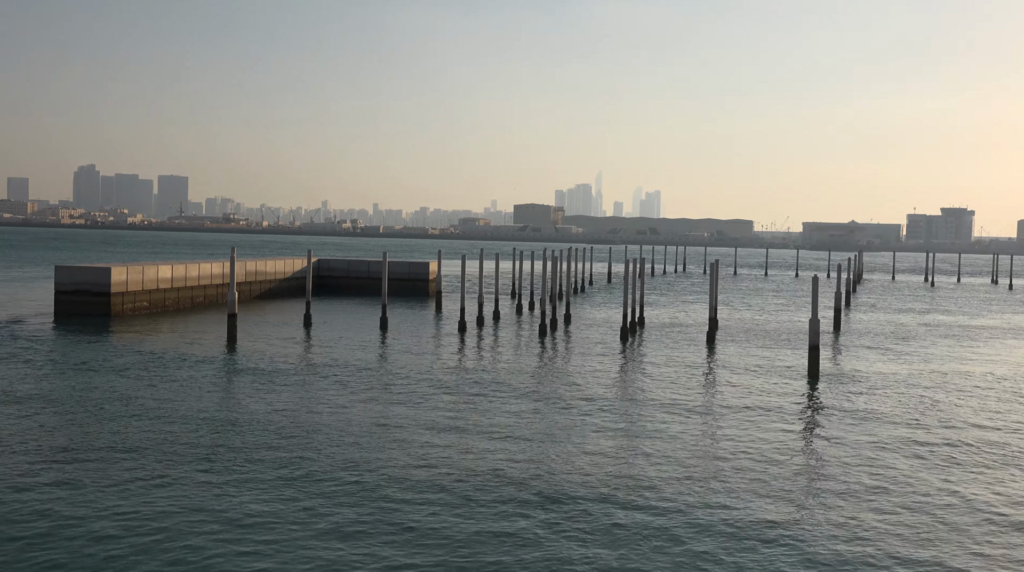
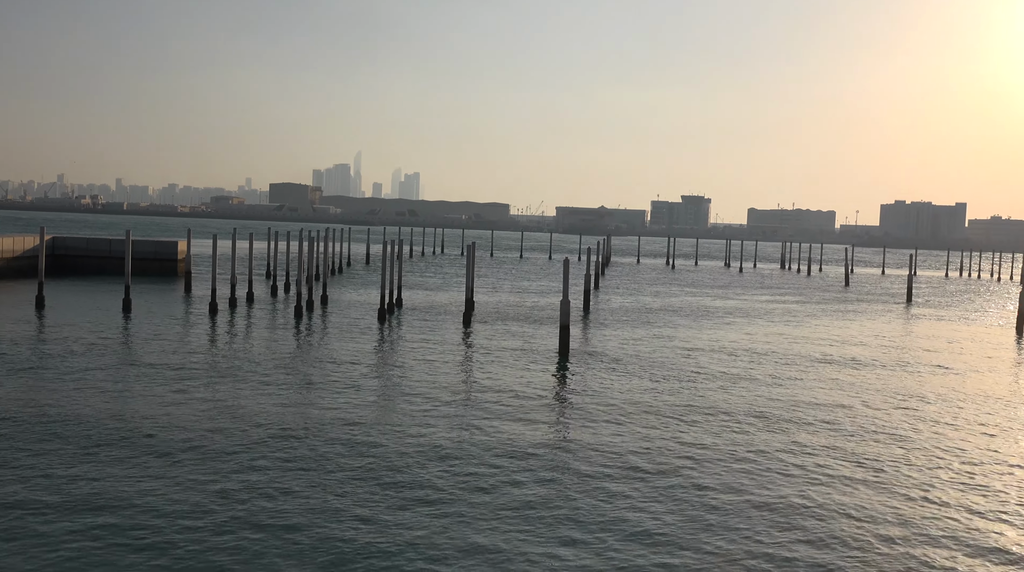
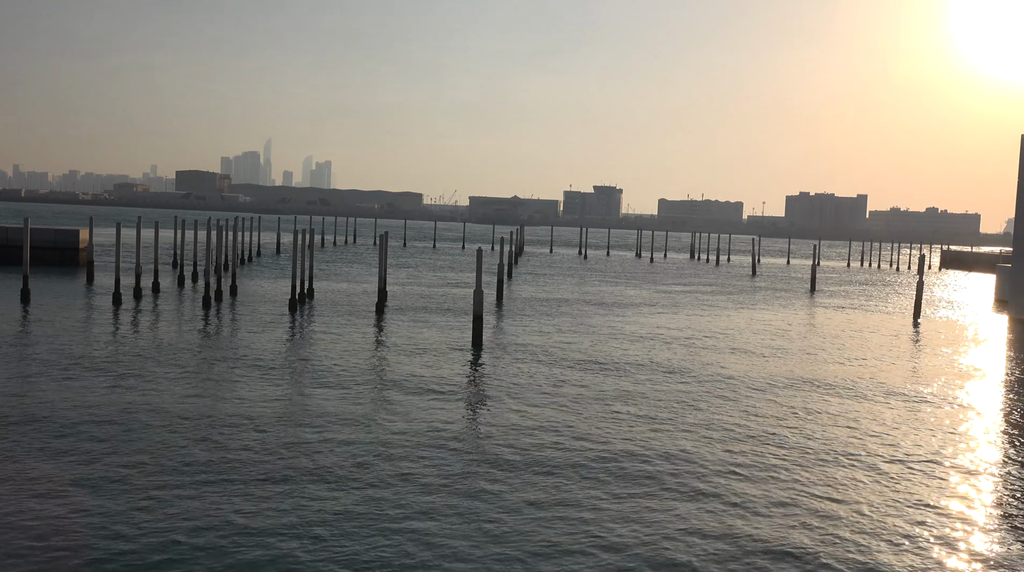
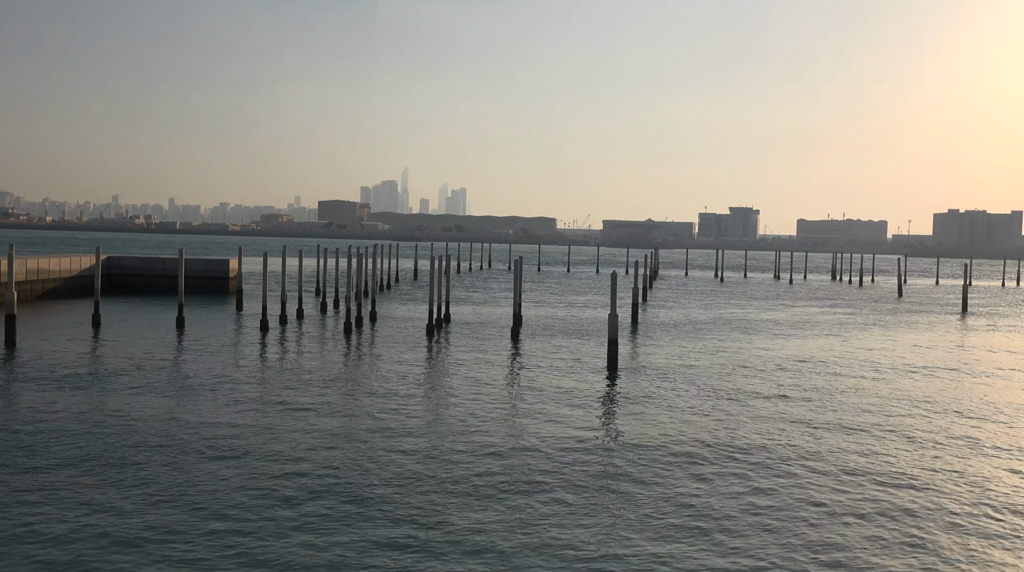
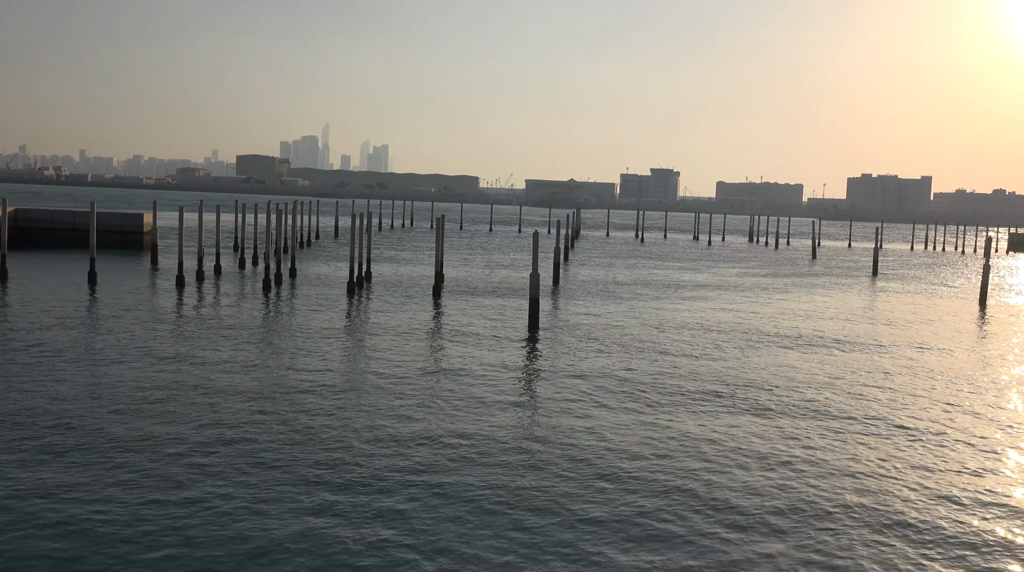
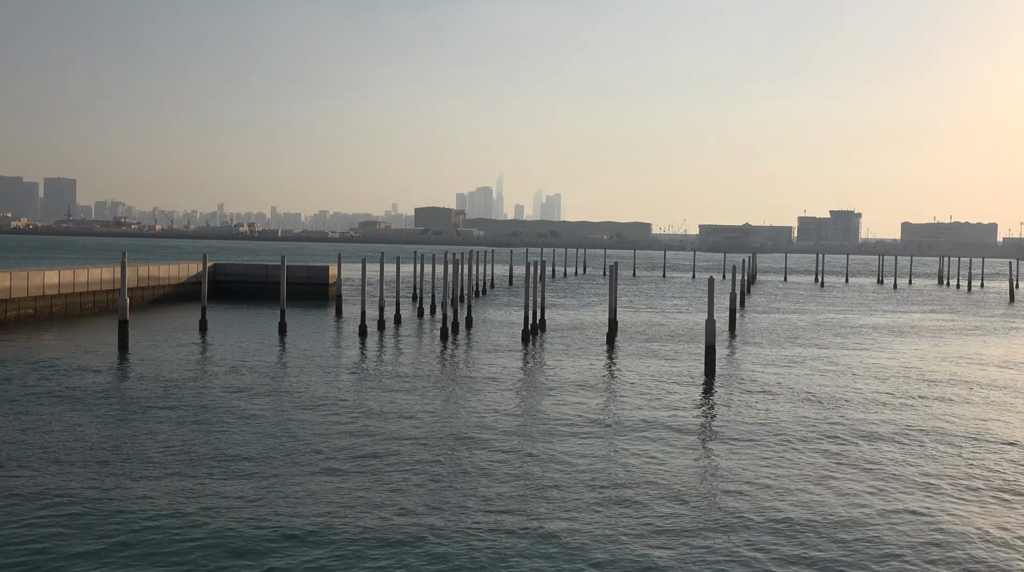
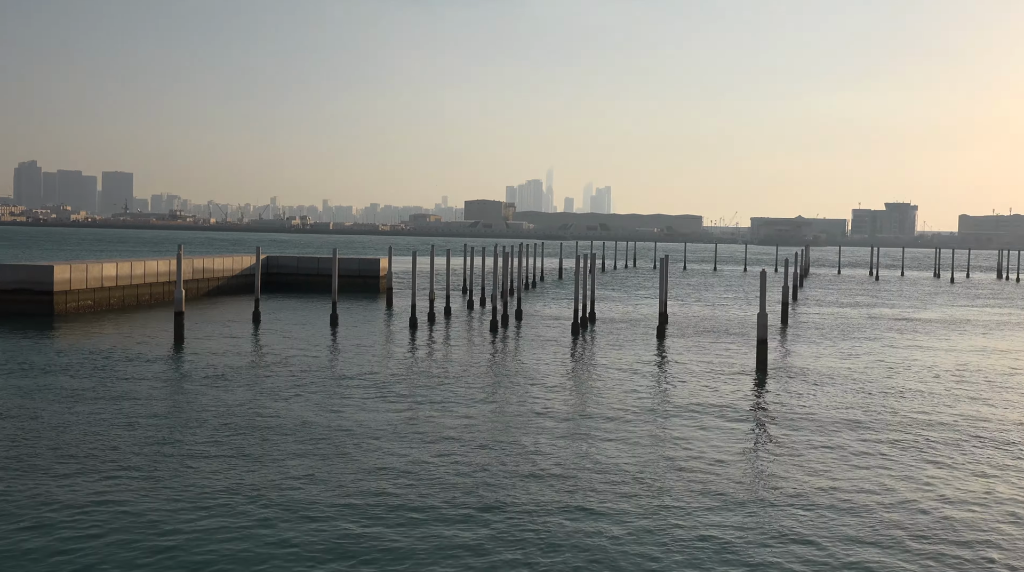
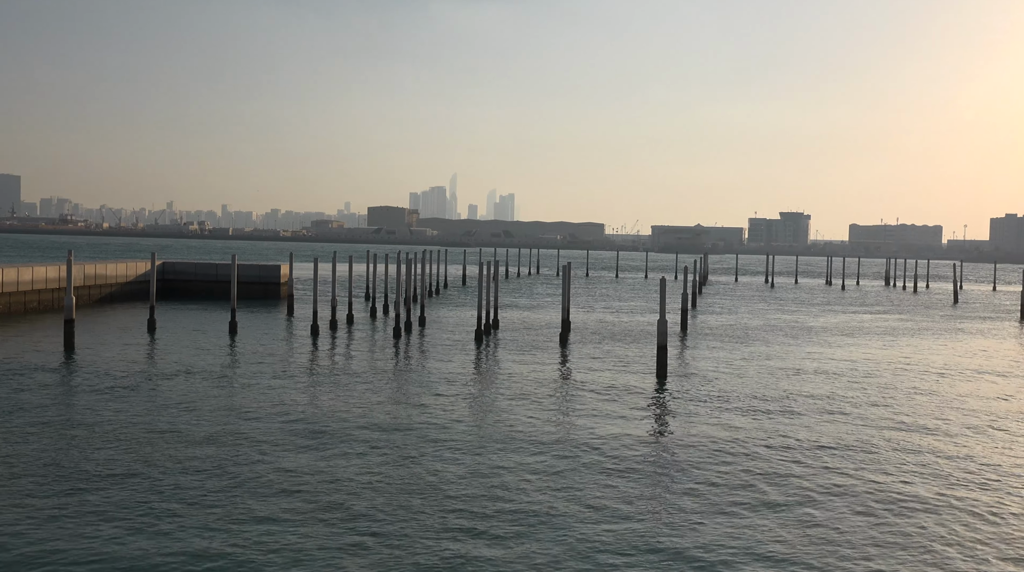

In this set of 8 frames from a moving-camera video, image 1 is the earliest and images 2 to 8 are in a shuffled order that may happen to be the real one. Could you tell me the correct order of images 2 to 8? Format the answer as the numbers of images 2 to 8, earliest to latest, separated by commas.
7, 6, 8, 4, 2, 5, 3
